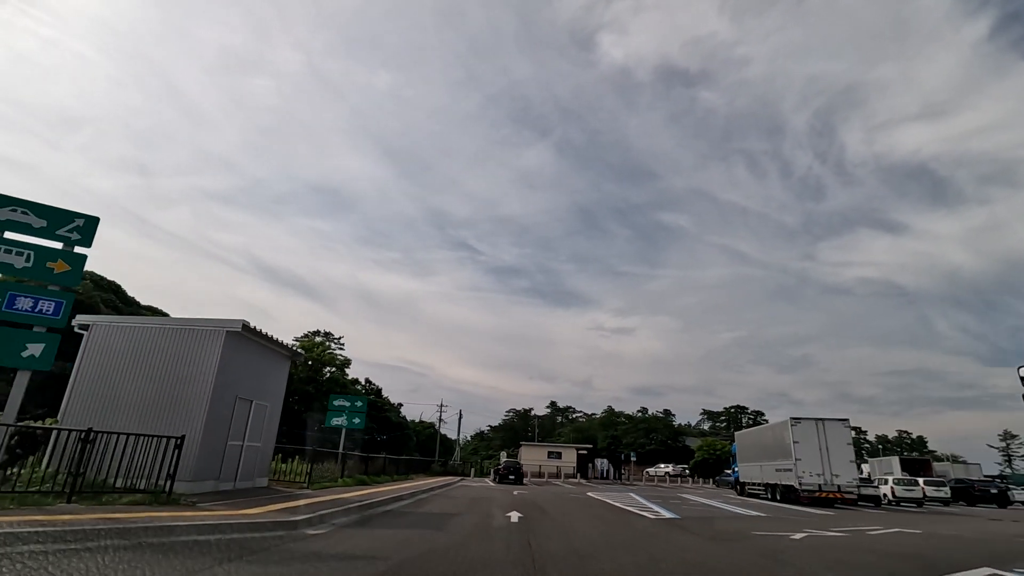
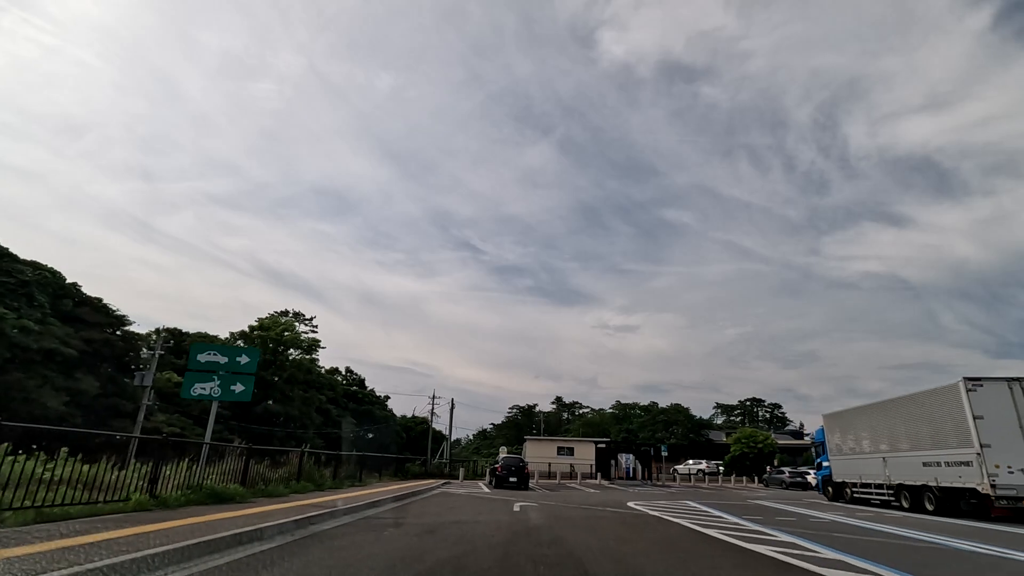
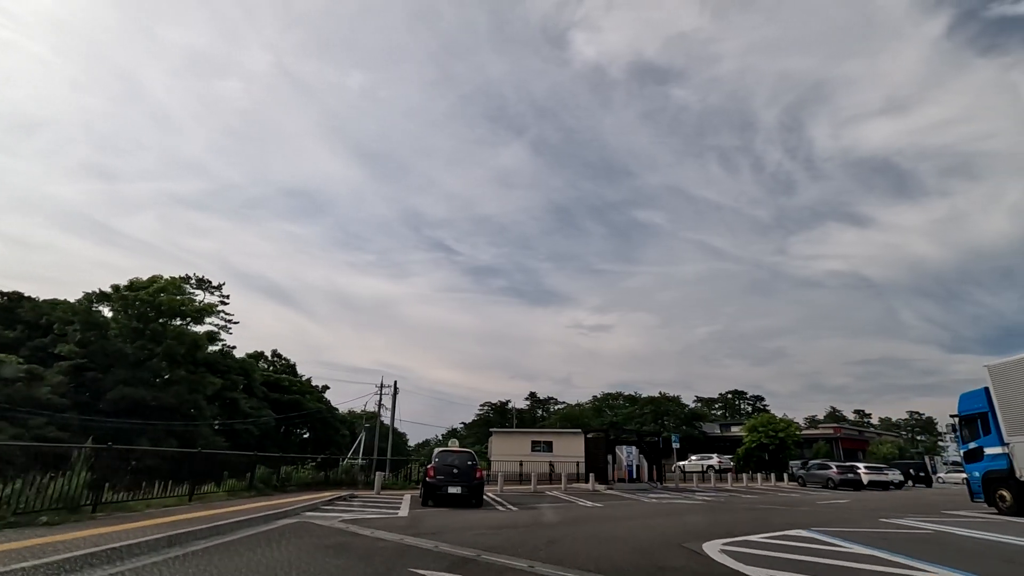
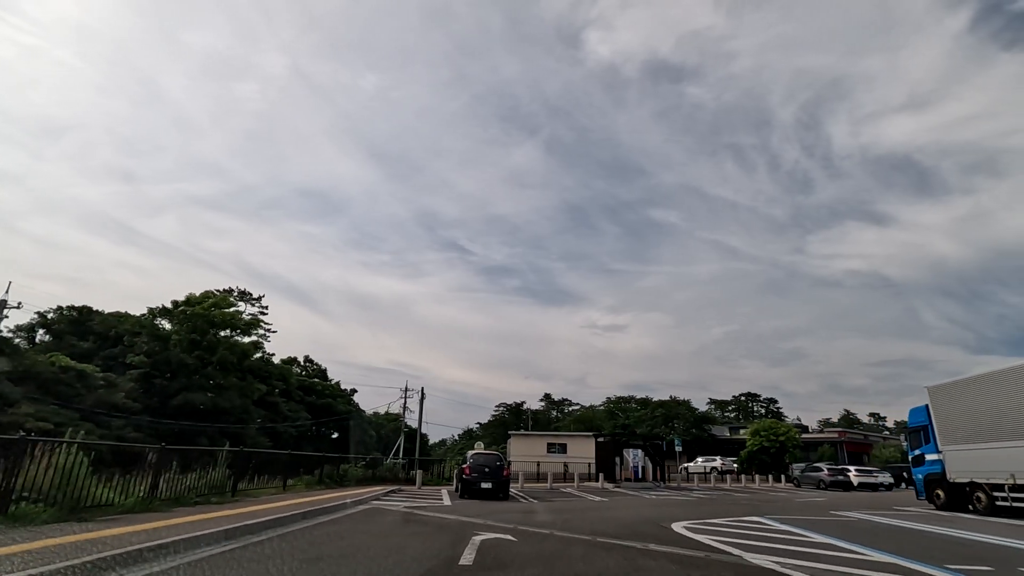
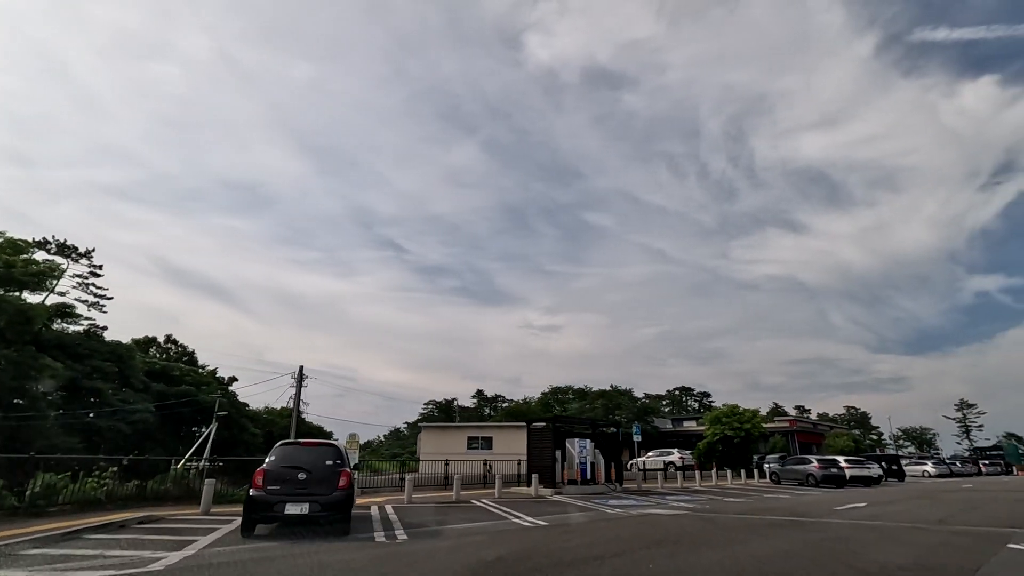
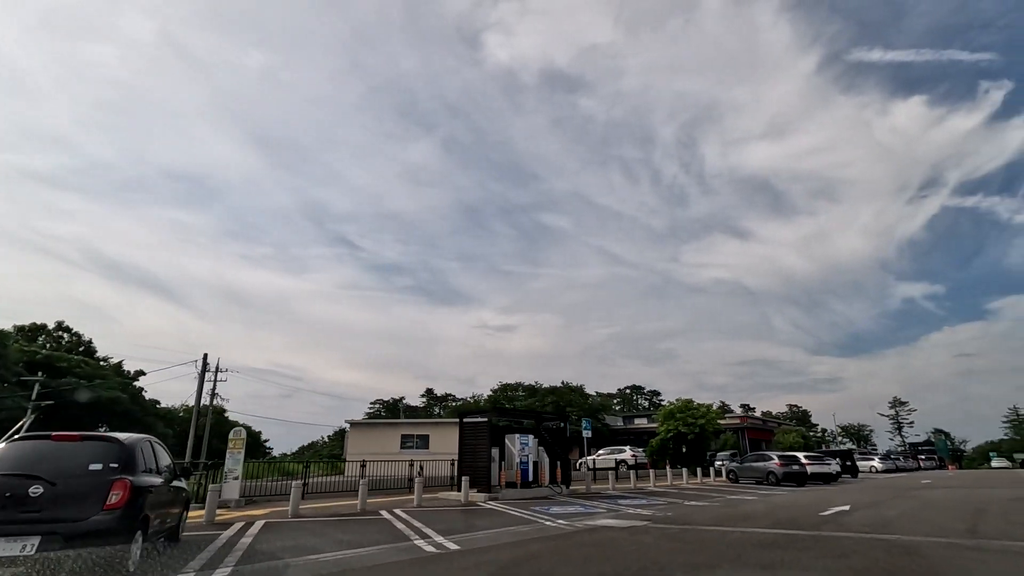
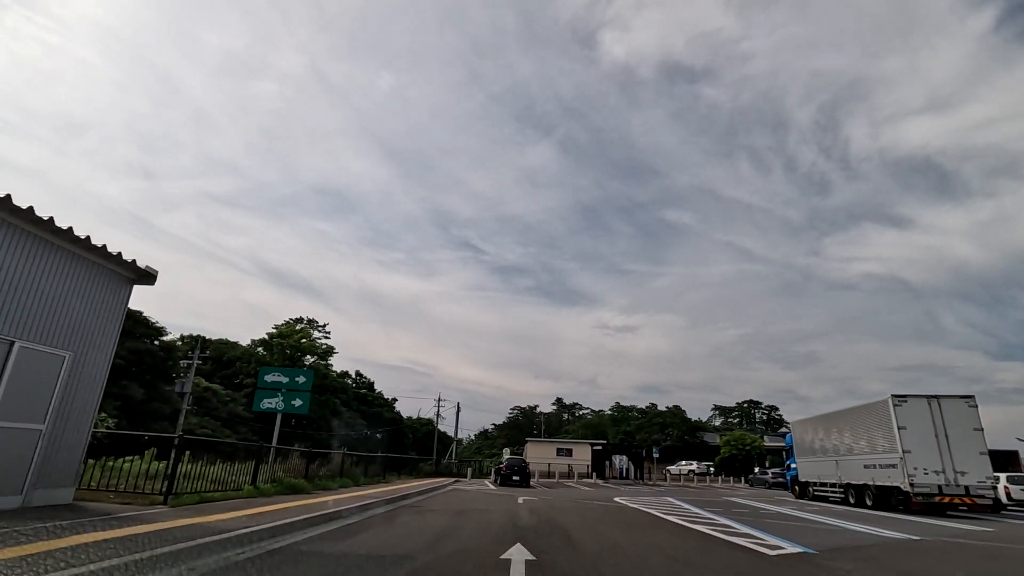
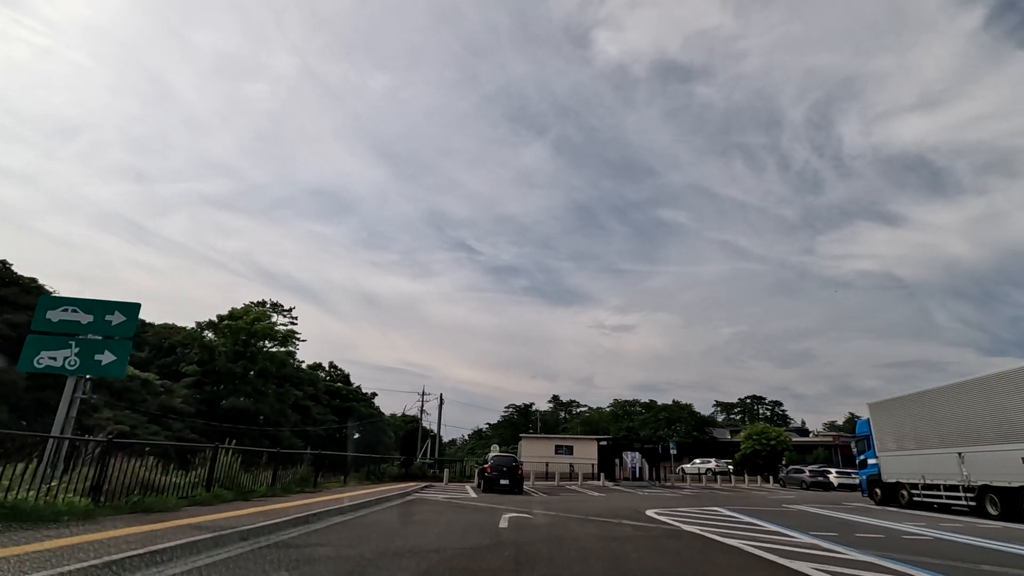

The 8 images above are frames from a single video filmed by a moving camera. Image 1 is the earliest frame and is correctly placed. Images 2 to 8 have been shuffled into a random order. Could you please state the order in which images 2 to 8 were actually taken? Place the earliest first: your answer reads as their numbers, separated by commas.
7, 2, 8, 4, 3, 5, 6
